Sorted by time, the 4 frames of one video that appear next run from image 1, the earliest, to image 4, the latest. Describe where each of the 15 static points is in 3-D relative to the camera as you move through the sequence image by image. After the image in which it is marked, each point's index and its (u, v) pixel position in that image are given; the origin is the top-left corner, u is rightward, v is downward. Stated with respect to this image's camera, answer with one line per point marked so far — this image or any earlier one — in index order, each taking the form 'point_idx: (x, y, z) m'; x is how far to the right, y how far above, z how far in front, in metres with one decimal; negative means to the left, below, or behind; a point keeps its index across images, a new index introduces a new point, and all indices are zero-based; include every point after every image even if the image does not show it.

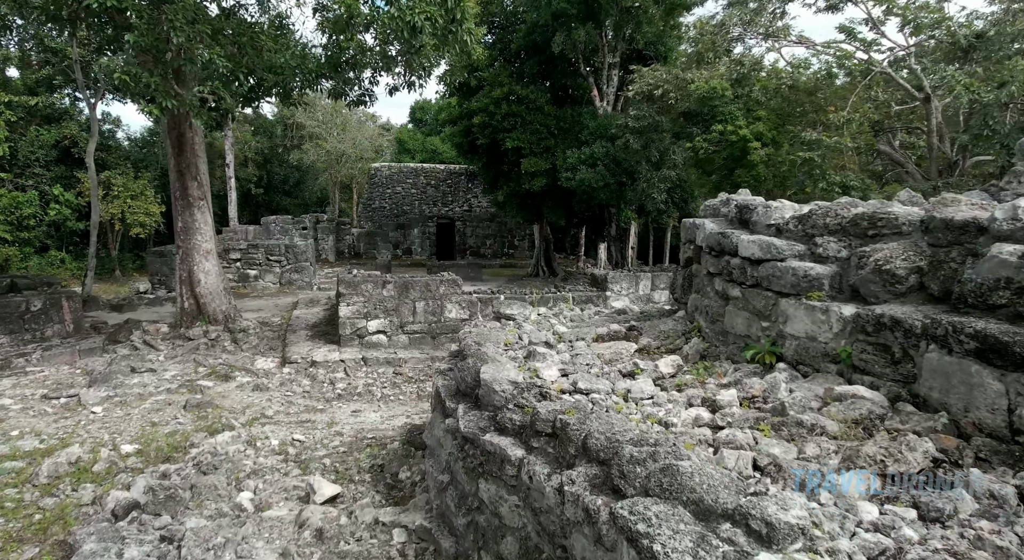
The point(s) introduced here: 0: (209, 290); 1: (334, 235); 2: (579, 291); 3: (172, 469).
0: (-3.7, -0.1, +7.8) m
1: (-5.5, +1.4, +19.8) m
2: (+0.9, -0.1, +8.5) m
3: (-2.2, -1.2, +4.1) m
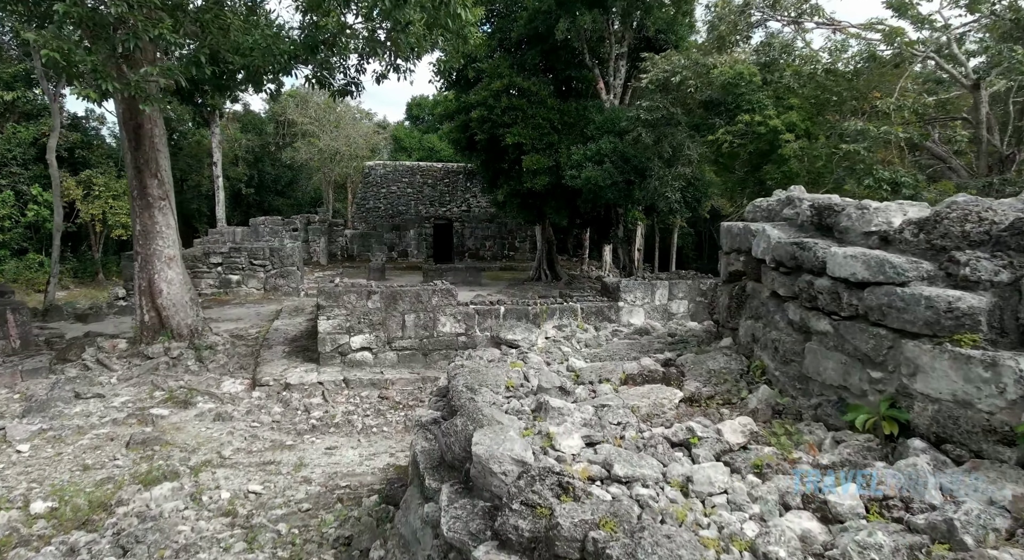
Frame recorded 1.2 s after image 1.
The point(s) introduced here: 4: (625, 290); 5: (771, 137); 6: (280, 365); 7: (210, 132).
0: (-3.7, -0.2, +6.9) m
1: (-5.5, +1.3, +19.0) m
2: (+0.9, -0.2, +7.6) m
3: (-2.2, -1.3, +3.3) m
4: (+1.3, -0.1, +7.5) m
5: (+2.9, +1.6, +7.2) m
6: (-2.4, -0.9, +6.6) m
7: (-9.3, +4.6, +19.7) m
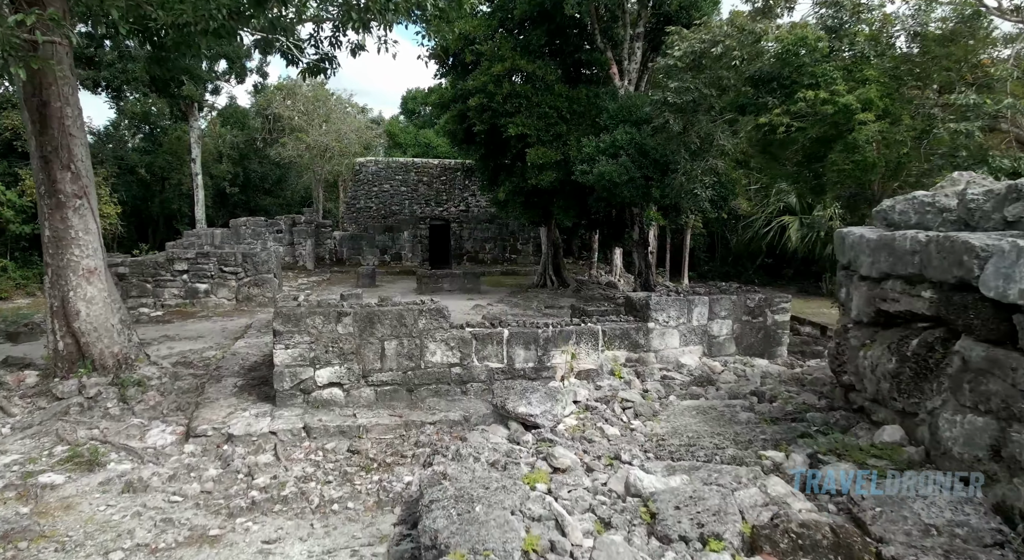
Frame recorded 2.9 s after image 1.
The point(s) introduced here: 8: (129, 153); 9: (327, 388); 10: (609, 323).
0: (-3.6, -0.4, +5.6) m
1: (-5.4, +1.2, +17.6) m
2: (+1.0, -0.4, +6.3) m
3: (-2.1, -1.5, +1.9) m
4: (+1.4, -0.3, +6.1) m
5: (+3.0, +1.5, +5.8) m
6: (-2.3, -1.0, +5.2) m
7: (-9.2, +4.4, +18.3) m
8: (-11.9, +4.0, +19.9) m
9: (-1.6, -0.9, +5.4) m
10: (+0.9, -0.4, +6.2) m
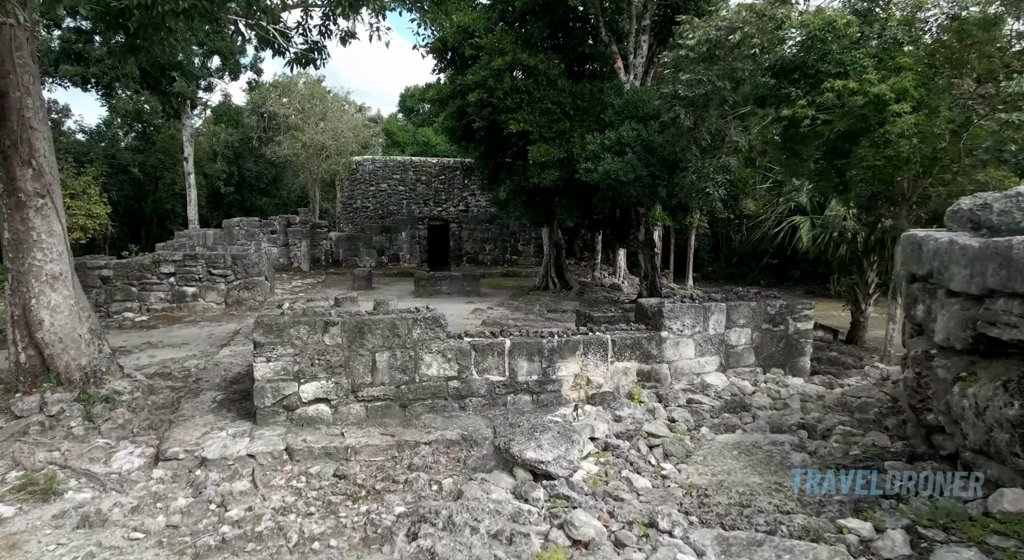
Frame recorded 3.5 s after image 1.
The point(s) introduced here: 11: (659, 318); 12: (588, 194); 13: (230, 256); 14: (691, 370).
0: (-3.6, -0.4, +5.1) m
1: (-5.4, +1.1, +17.1) m
2: (+1.0, -0.4, +5.8) m
3: (-2.1, -1.5, +1.4) m
4: (+1.4, -0.3, +5.7) m
5: (+3.0, +1.4, +5.3) m
6: (-2.3, -1.1, +4.8) m
7: (-9.2, +4.3, +17.8) m
8: (-11.9, +3.9, +19.5) m
9: (-1.6, -1.0, +5.0) m
10: (+1.0, -0.5, +5.8) m
11: (+1.3, -0.3, +5.7) m
12: (+1.3, +1.5, +11.5) m
13: (-4.7, +0.4, +10.6) m
14: (+1.6, -0.8, +5.7) m
